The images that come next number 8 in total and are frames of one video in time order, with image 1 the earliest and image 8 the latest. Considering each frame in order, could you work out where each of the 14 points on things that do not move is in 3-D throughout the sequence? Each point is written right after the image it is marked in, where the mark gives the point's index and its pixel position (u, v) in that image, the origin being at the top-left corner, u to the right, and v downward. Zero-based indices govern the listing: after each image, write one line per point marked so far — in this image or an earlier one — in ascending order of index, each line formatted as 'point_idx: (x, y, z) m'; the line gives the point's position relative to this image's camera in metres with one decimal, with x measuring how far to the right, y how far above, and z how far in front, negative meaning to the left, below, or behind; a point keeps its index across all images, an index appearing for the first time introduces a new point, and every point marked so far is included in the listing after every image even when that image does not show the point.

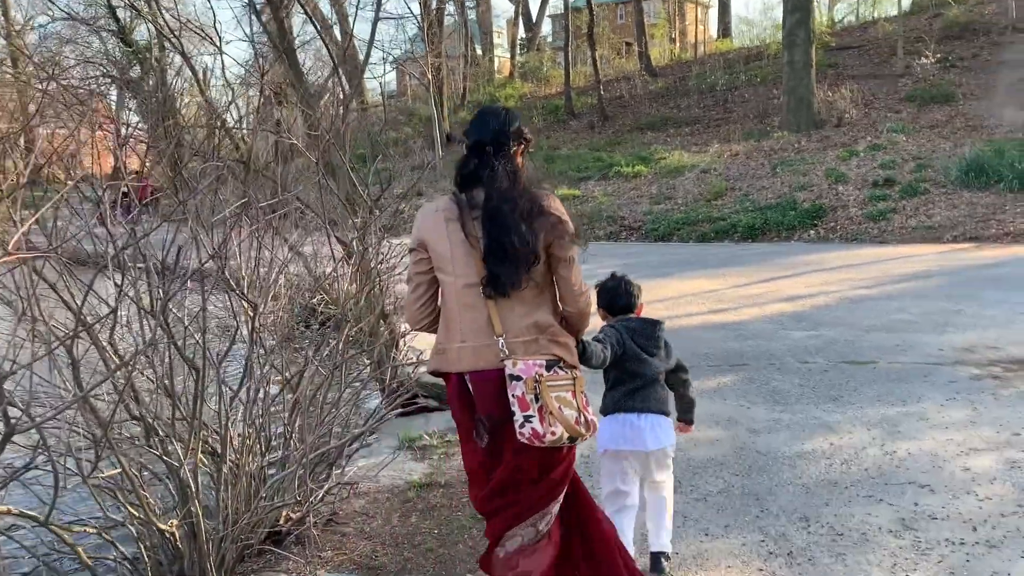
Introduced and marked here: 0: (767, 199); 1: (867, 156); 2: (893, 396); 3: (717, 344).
0: (+4.5, +1.6, +15.4) m
1: (+6.8, +2.5, +16.9) m
2: (+2.1, -0.6, +4.9) m
3: (+1.5, -0.4, +6.5) m
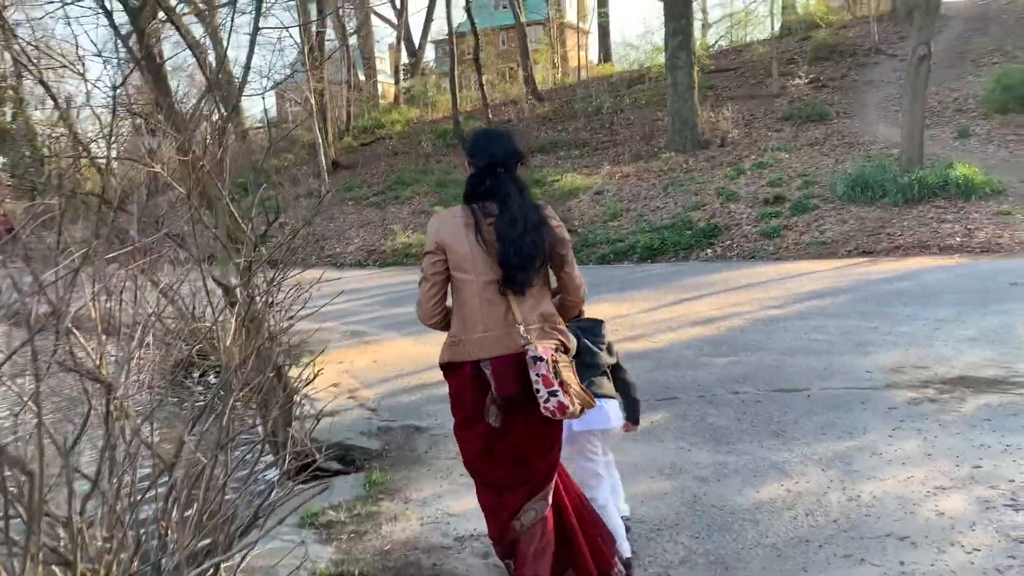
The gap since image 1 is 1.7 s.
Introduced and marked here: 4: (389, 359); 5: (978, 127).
0: (+2.6, +1.2, +15.4) m
1: (+4.7, +2.2, +17.2) m
2: (+1.7, -0.7, +4.5) m
3: (+0.9, -0.6, +6.1) m
4: (-1.1, -0.6, +7.5) m
5: (+9.6, +3.3, +18.2) m
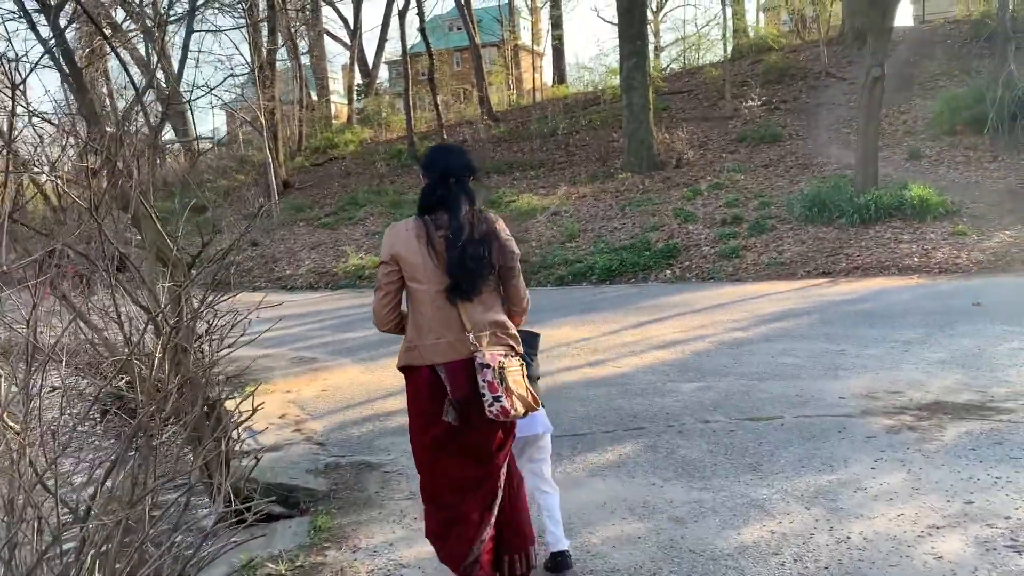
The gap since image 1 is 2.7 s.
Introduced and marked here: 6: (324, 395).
0: (+1.9, +0.8, +15.2) m
1: (+3.9, +1.8, +17.1) m
2: (+1.5, -0.8, +4.3) m
3: (+0.6, -0.8, +5.8) m
4: (-1.4, -0.8, +7.1) m
5: (+8.7, +2.9, +18.4) m
6: (-1.5, -0.8, +6.8) m
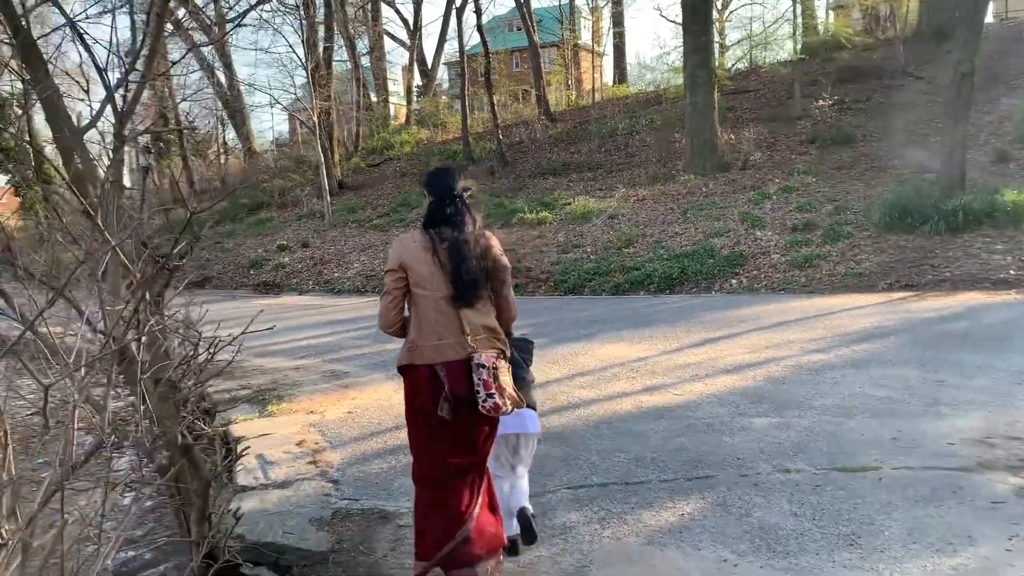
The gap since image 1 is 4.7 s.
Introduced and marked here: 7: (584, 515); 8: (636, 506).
0: (+2.8, +0.7, +14.3) m
1: (+4.9, +1.6, +16.1) m
2: (+1.6, -1.0, +3.4) m
3: (+0.9, -0.9, +5.0) m
4: (-1.1, -0.9, +6.4) m
5: (+9.8, +2.7, +17.0) m
6: (-1.1, -0.9, +6.2) m
7: (+0.3, -1.0, +3.9) m
8: (+0.6, -1.0, +4.0) m
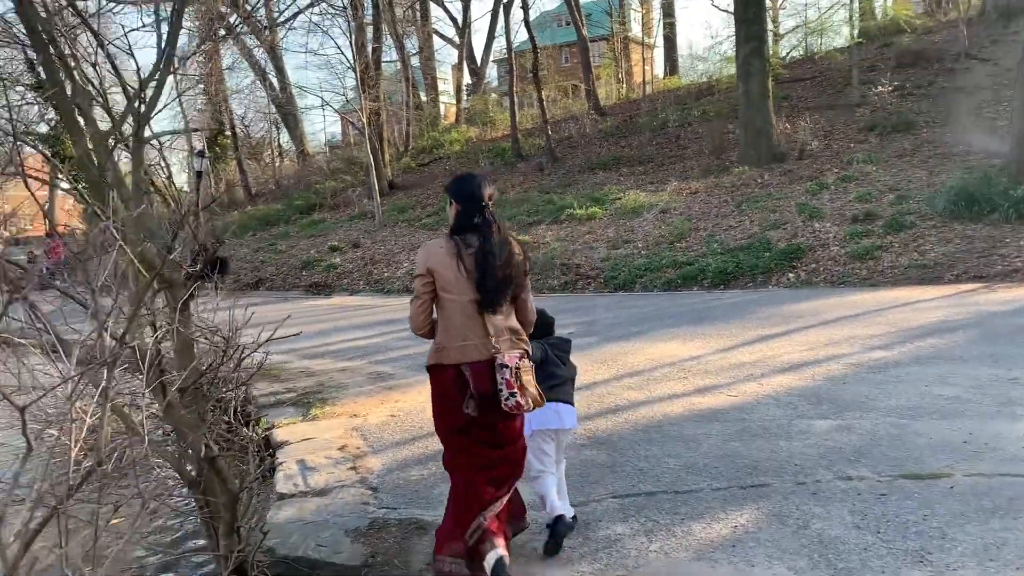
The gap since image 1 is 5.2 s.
0: (+3.5, +0.8, +13.9) m
1: (+5.8, +1.8, +15.5) m
2: (+1.8, -0.9, +3.1) m
3: (+1.1, -0.9, +4.7) m
4: (-0.7, -0.9, +6.3) m
5: (+10.7, +2.9, +16.2) m
6: (-0.8, -0.9, +6.0) m
7: (+0.5, -1.0, +3.7) m
8: (+0.7, -1.0, +3.7) m
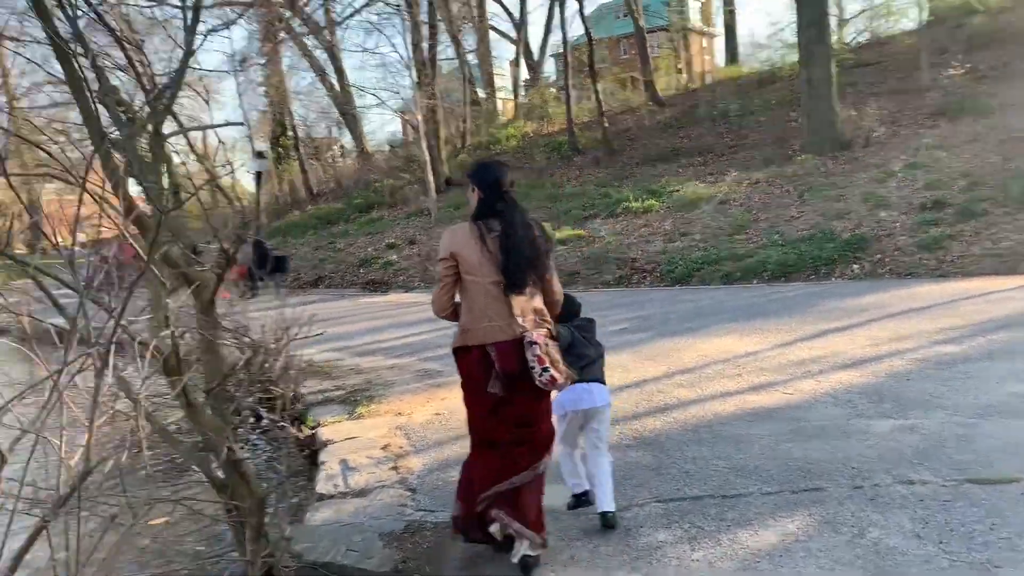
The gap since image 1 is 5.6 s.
0: (+4.4, +0.9, +13.5) m
1: (+6.7, +1.9, +14.9) m
2: (+1.9, -0.9, +2.9) m
3: (+1.3, -0.8, +4.5) m
4: (-0.4, -0.9, +6.2) m
5: (+11.7, +3.1, +15.3) m
6: (-0.5, -0.9, +5.9) m
7: (+0.6, -1.0, +3.5) m
8: (+0.9, -1.0, +3.6) m
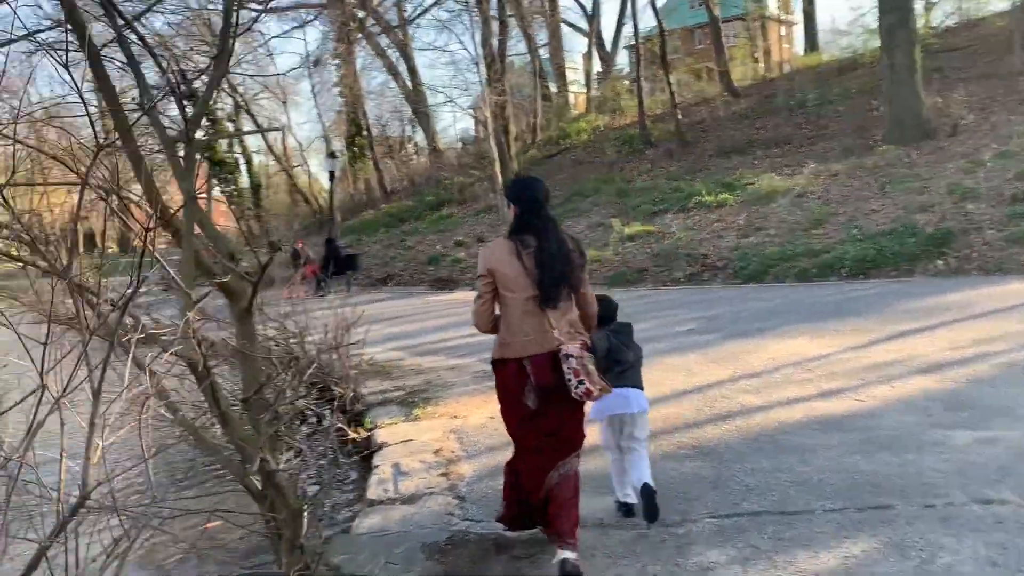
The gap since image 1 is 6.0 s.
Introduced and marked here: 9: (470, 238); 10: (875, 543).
0: (+5.4, +0.9, +12.9) m
1: (+7.8, +2.0, +14.2) m
2: (+2.0, -0.9, +2.6) m
3: (+1.6, -0.8, +4.2) m
4: (0.0, -0.9, +6.1) m
5: (+12.8, +3.1, +14.1) m
6: (-0.1, -0.9, +5.8) m
7: (+0.8, -1.0, +3.3) m
8: (+1.1, -1.0, +3.3) m
9: (-0.9, +1.2, +19.9) m
10: (+1.3, -0.9, +3.3) m
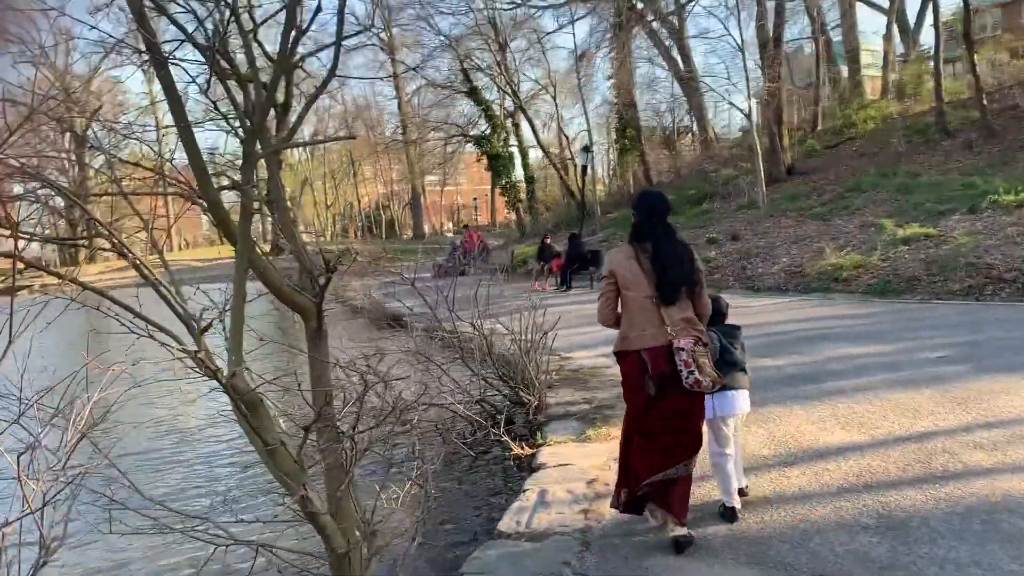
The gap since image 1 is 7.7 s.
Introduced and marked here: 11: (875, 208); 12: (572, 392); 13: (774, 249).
0: (+8.4, +0.6, +10.2) m
1: (+11.1, +1.6, +10.7) m
2: (+1.9, -1.1, +1.5) m
3: (+2.0, -1.0, +3.2) m
4: (+1.1, -1.0, +5.5) m
5: (+15.9, +2.5, +9.0) m
6: (+0.9, -1.0, +5.3) m
7: (+1.0, -1.1, +2.6) m
8: (+1.3, -1.1, +2.5) m
9: (+4.6, +1.1, +18.8) m
10: (+1.5, -1.1, +2.3) m
11: (+7.2, +1.6, +17.5) m
12: (+0.5, -0.9, +7.4) m
13: (+4.8, +0.7, +16.3) m
